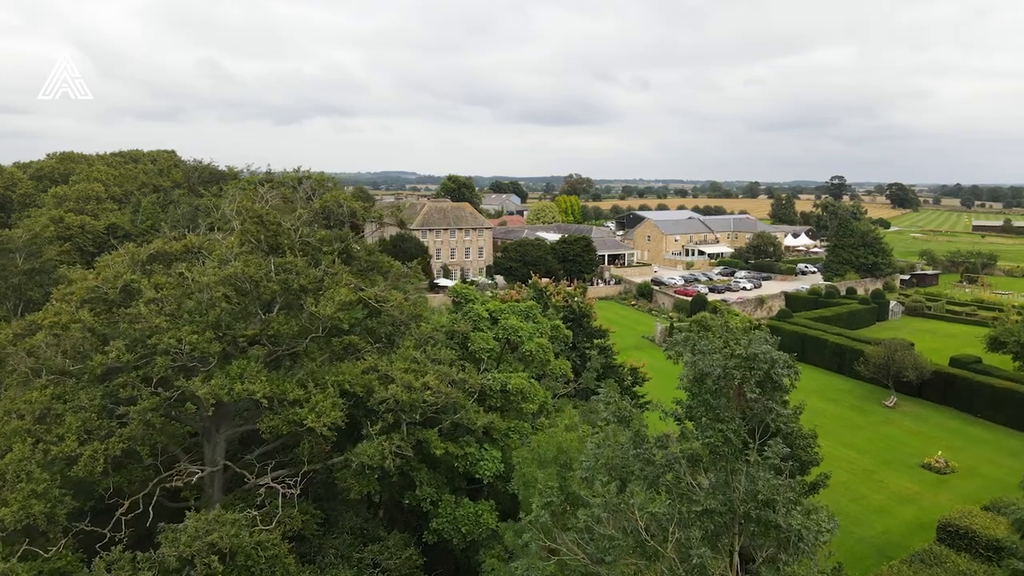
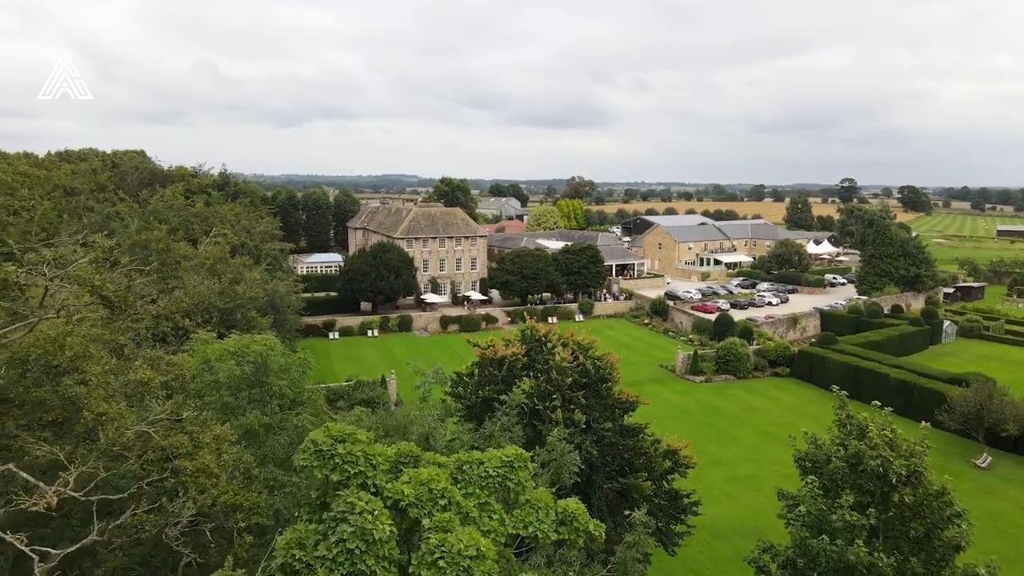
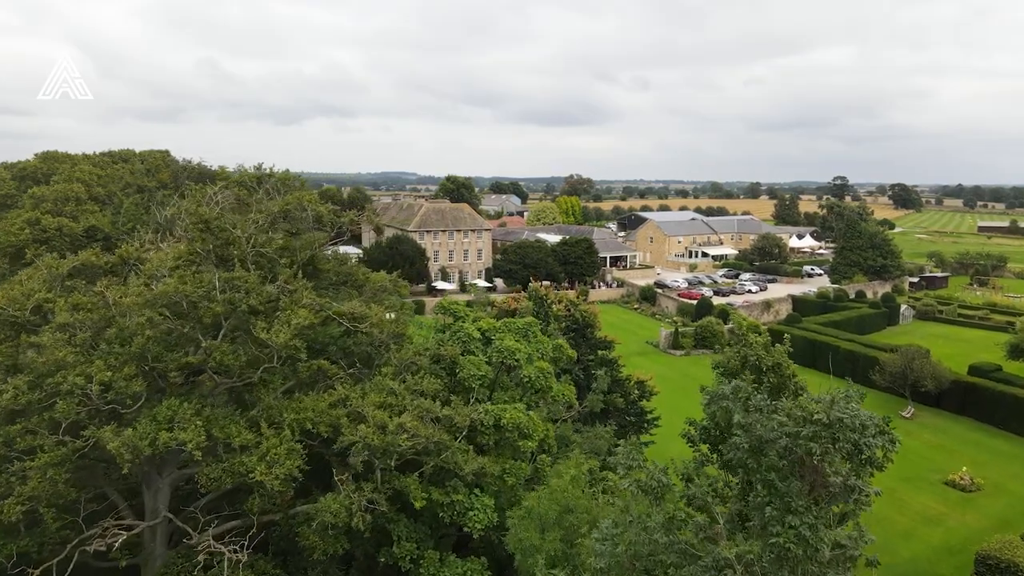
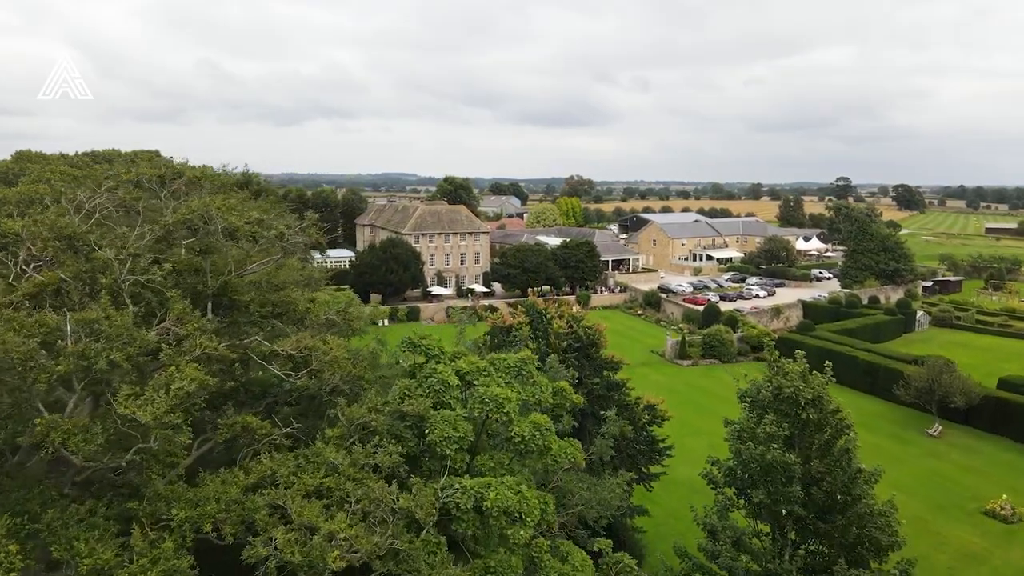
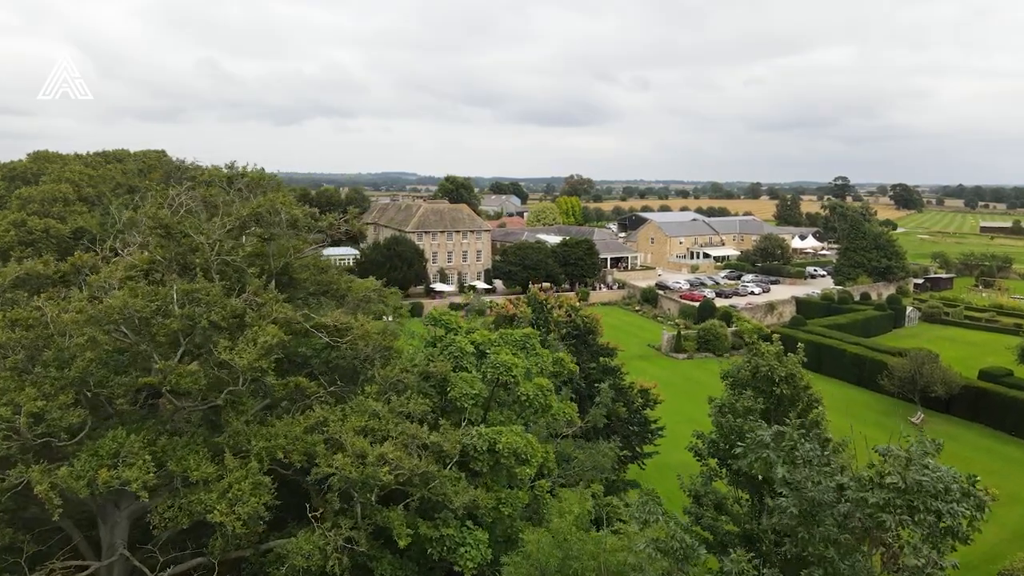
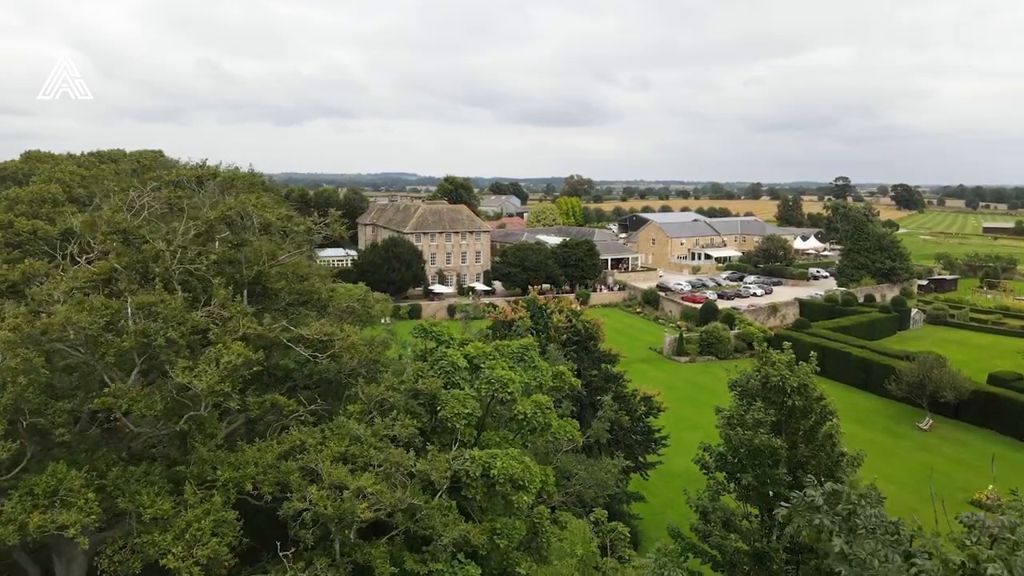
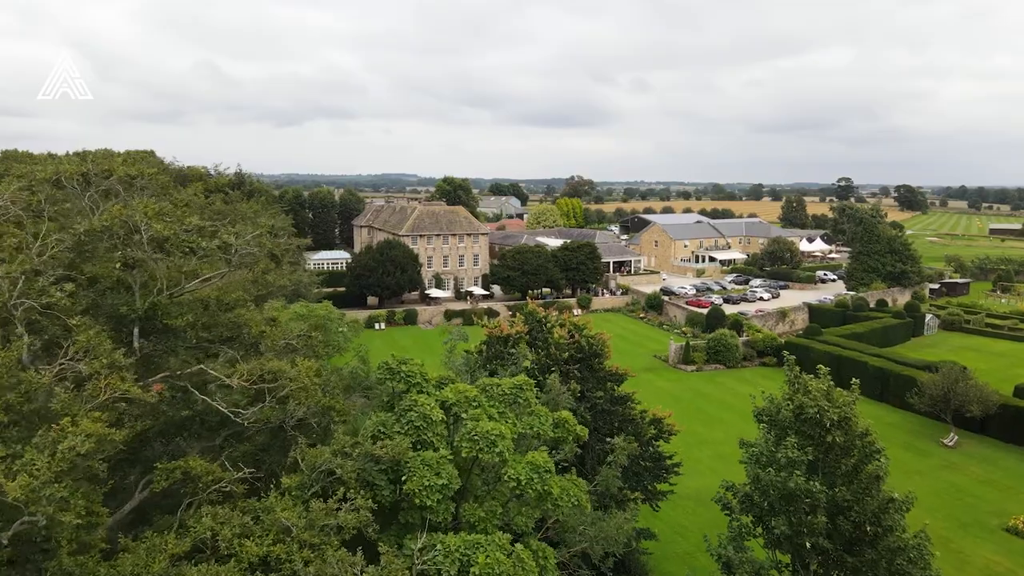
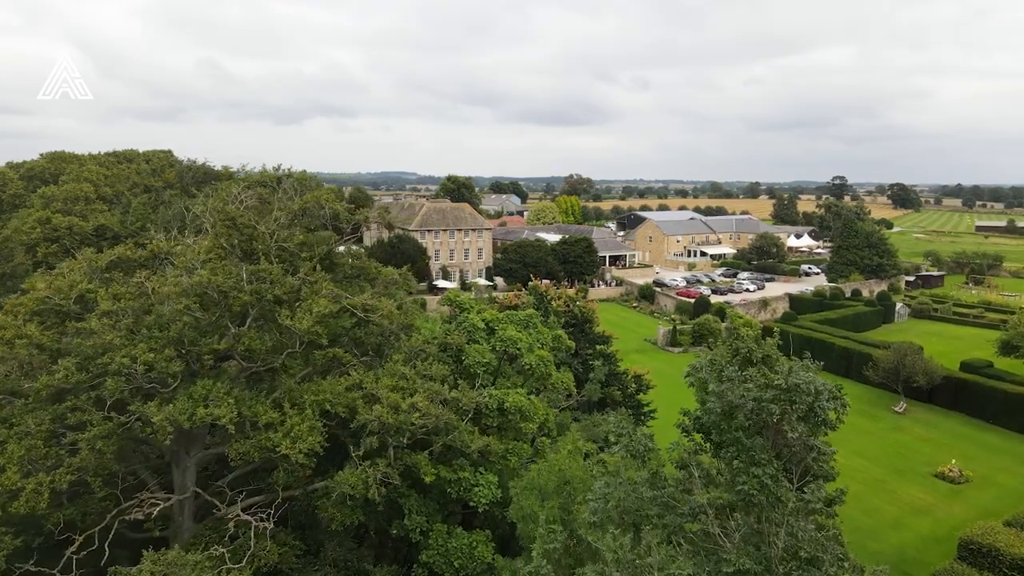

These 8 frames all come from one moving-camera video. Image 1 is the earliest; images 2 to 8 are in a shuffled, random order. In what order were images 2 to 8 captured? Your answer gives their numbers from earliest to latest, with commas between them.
8, 3, 5, 6, 4, 7, 2
